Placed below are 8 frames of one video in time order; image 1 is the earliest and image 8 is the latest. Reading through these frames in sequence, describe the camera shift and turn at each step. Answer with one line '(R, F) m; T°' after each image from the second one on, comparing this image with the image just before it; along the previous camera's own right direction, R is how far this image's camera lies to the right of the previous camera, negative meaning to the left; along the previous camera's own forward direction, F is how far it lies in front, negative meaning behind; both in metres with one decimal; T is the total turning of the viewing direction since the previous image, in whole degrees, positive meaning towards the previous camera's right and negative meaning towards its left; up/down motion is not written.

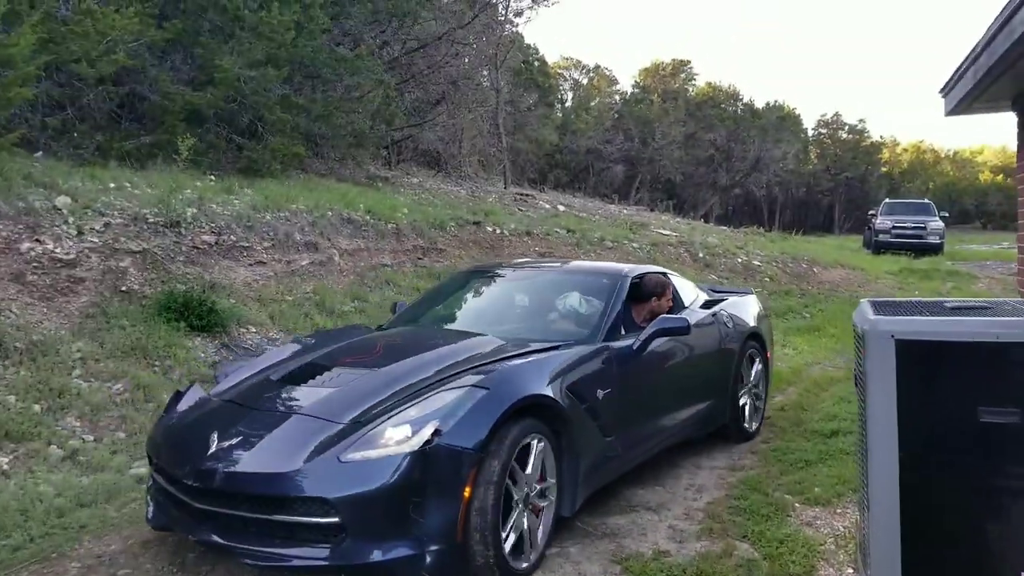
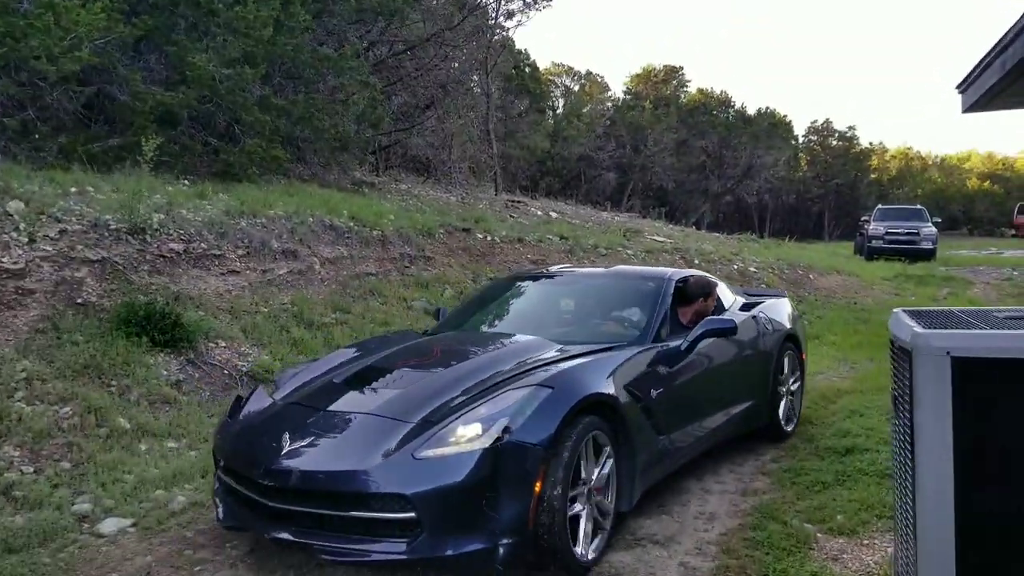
(0.0, +0.5) m; +1°
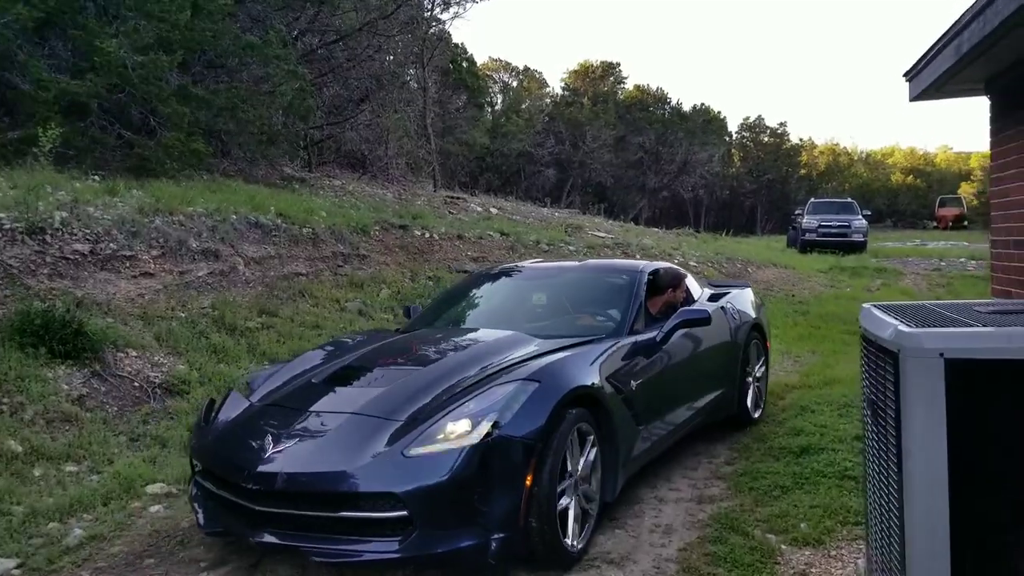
(0.0, +0.4) m; +4°
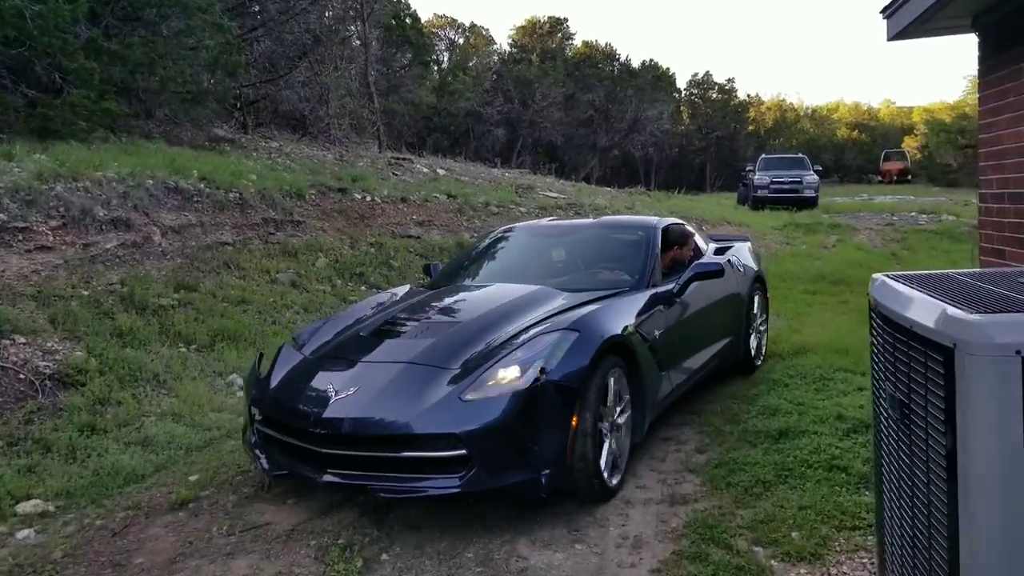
(+0.1, +0.6) m; +3°
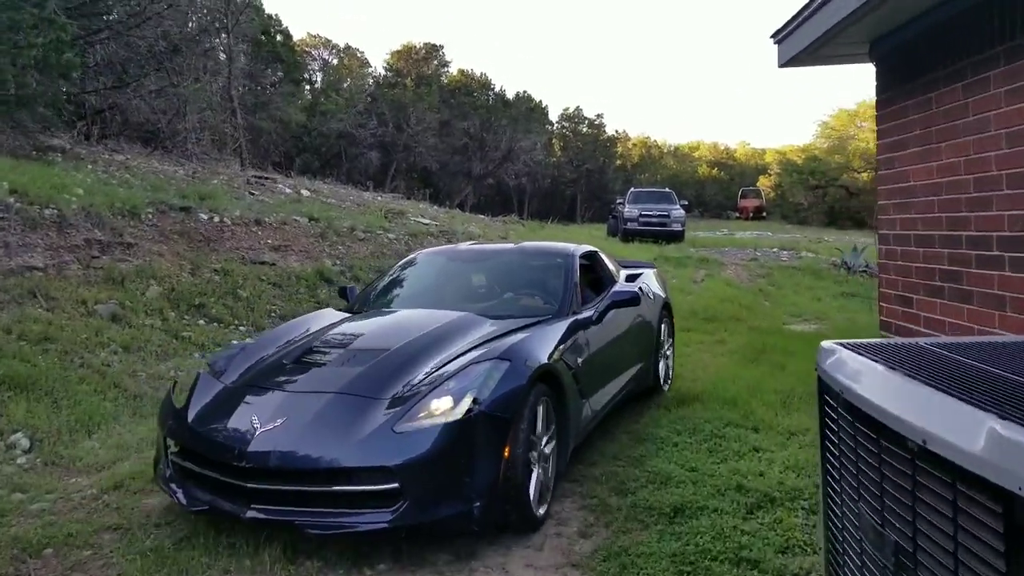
(+0.1, +0.7) m; +9°
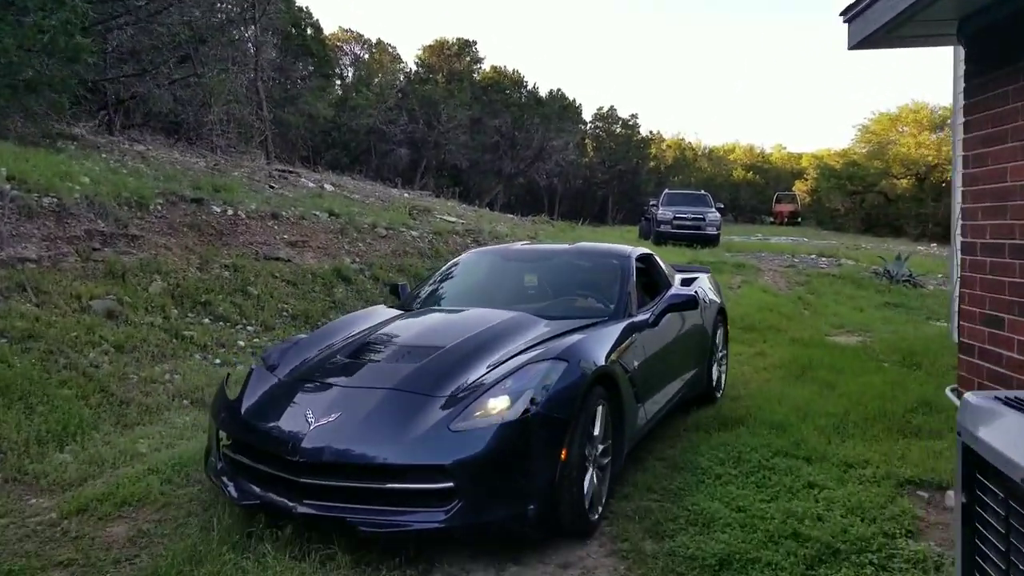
(0.0, +0.6) m; -2°
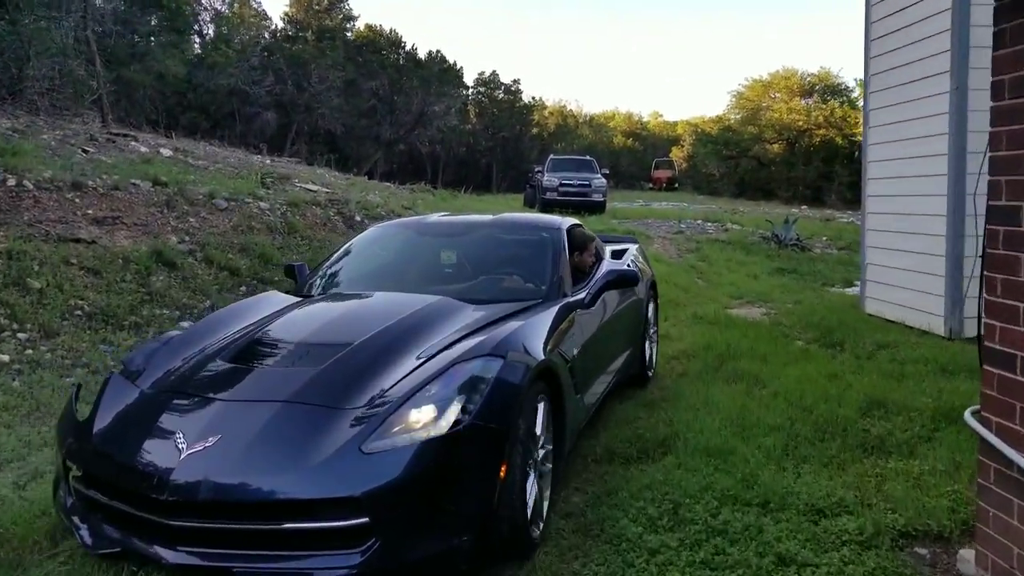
(+0.2, +1.5) m; +8°
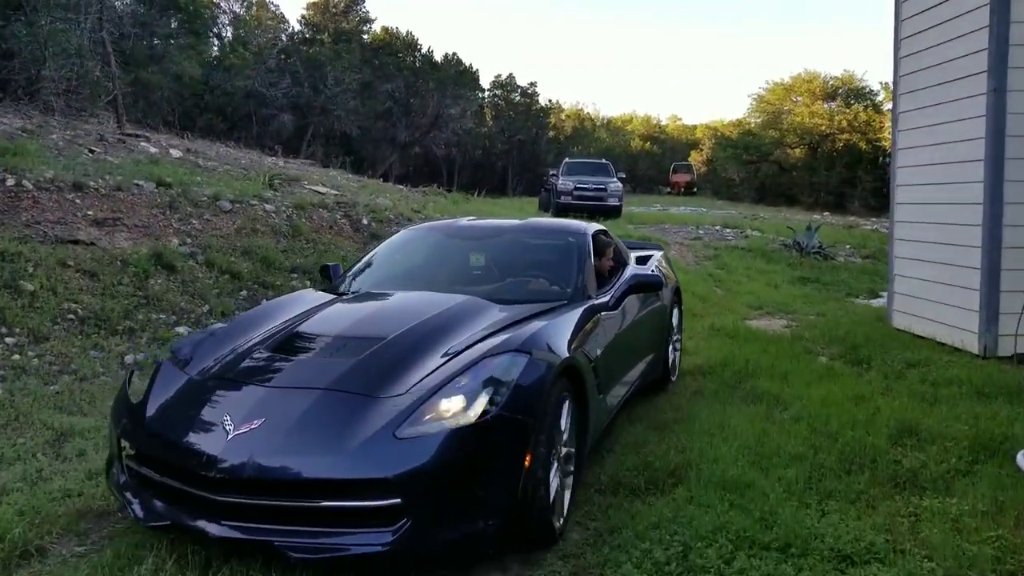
(+0.1, +0.3) m; -1°
